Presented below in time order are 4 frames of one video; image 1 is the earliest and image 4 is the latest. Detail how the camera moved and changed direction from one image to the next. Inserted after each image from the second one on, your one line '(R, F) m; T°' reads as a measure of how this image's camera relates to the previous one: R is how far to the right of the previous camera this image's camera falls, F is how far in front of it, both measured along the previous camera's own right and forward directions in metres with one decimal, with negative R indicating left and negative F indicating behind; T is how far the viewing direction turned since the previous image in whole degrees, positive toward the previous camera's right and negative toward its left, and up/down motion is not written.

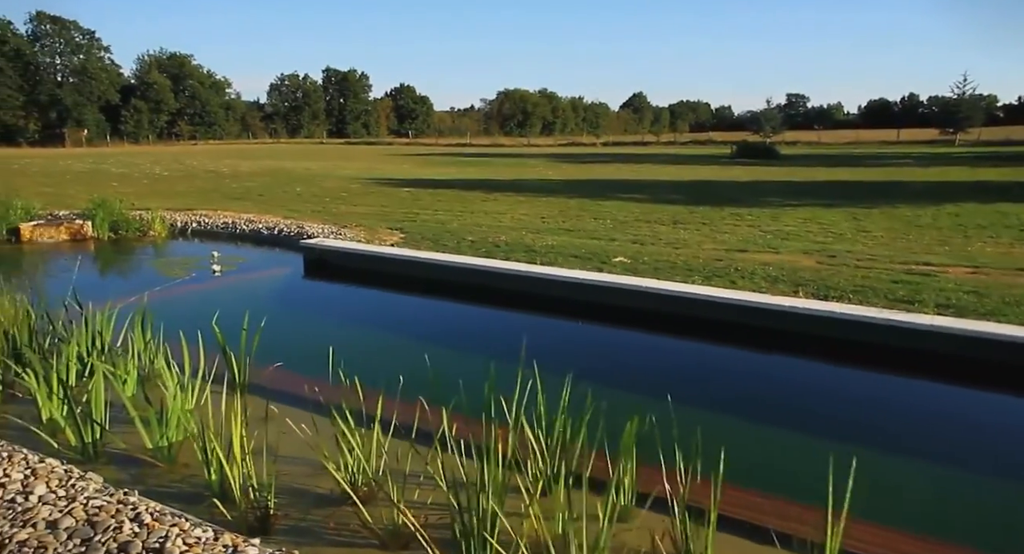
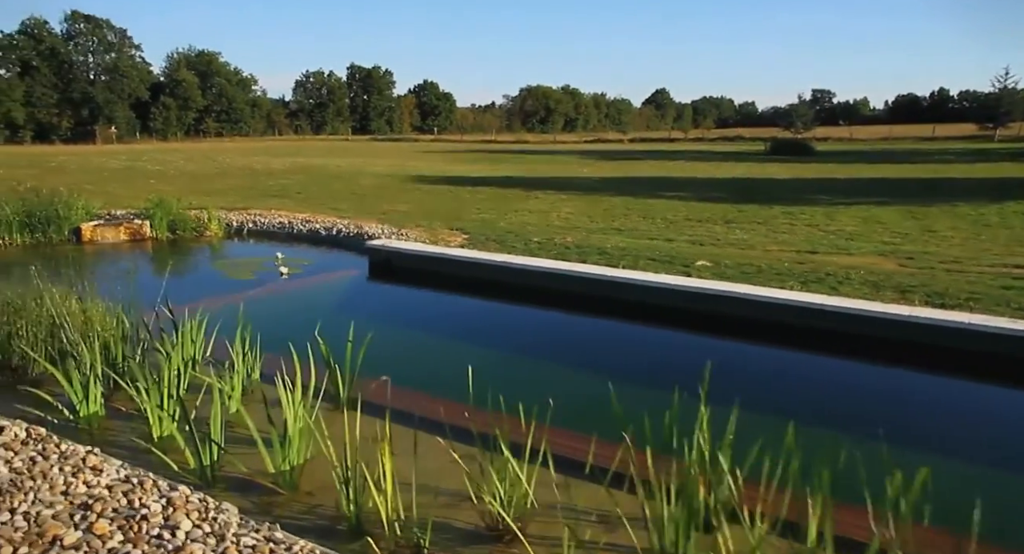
(-0.6, +0.3) m; -2°
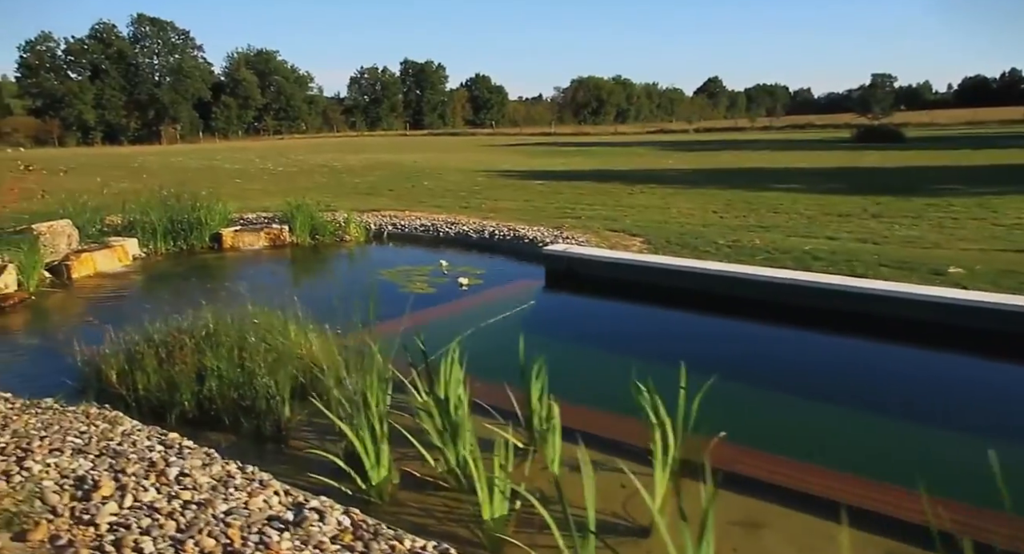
(-1.4, +0.7) m; -4°
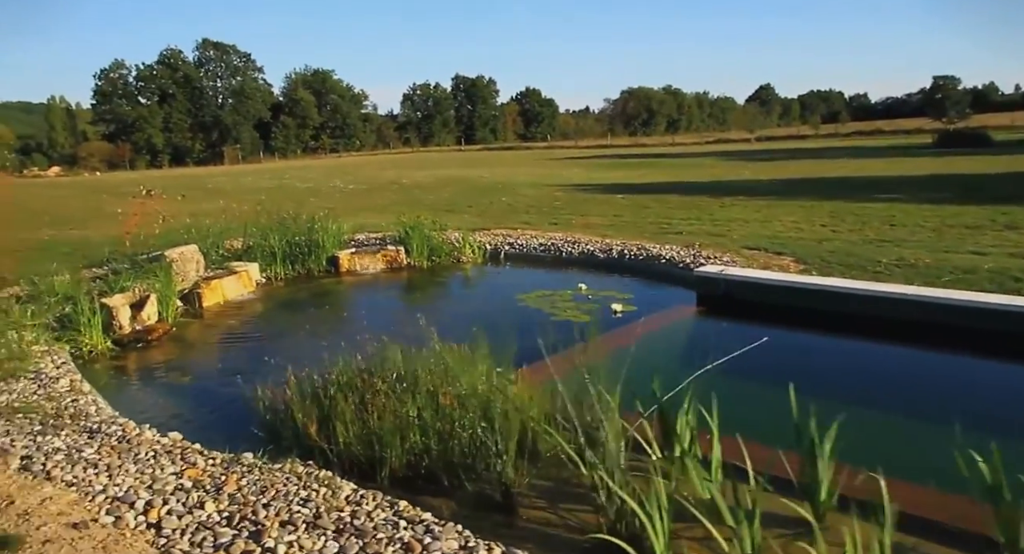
(-0.9, +0.4) m; -4°
